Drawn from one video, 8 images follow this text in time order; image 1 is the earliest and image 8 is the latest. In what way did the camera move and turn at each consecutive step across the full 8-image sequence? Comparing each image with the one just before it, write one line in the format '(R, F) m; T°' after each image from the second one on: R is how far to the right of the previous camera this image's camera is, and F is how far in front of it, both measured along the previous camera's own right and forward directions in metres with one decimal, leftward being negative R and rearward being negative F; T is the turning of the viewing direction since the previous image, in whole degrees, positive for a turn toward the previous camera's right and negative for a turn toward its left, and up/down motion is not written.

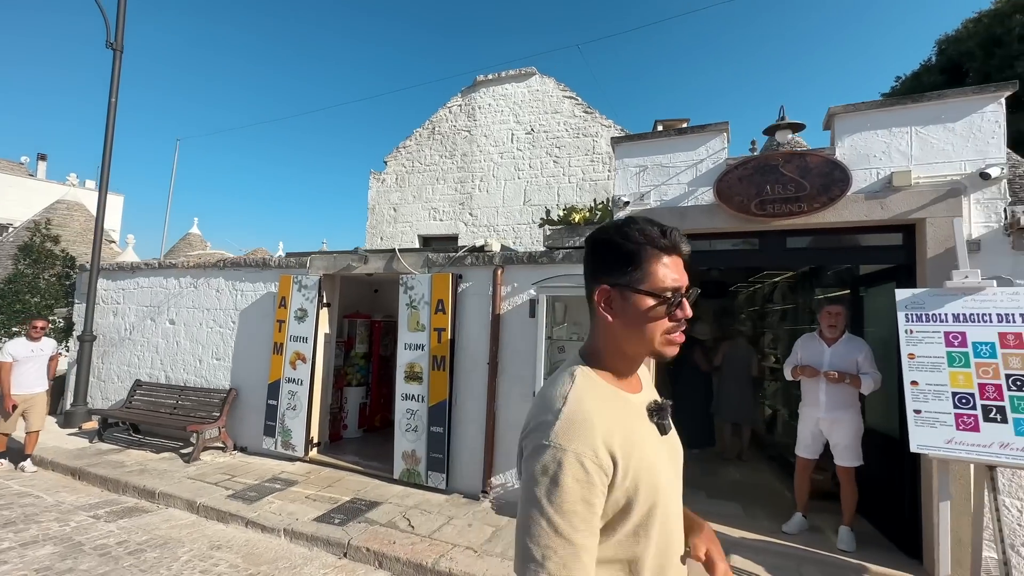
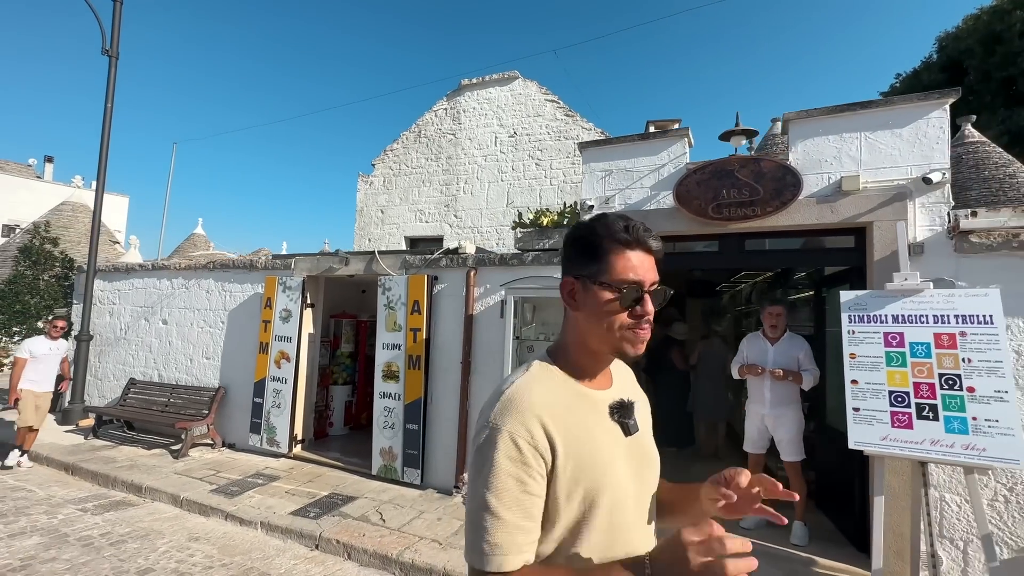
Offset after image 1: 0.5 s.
(+0.4, -0.1) m; -1°
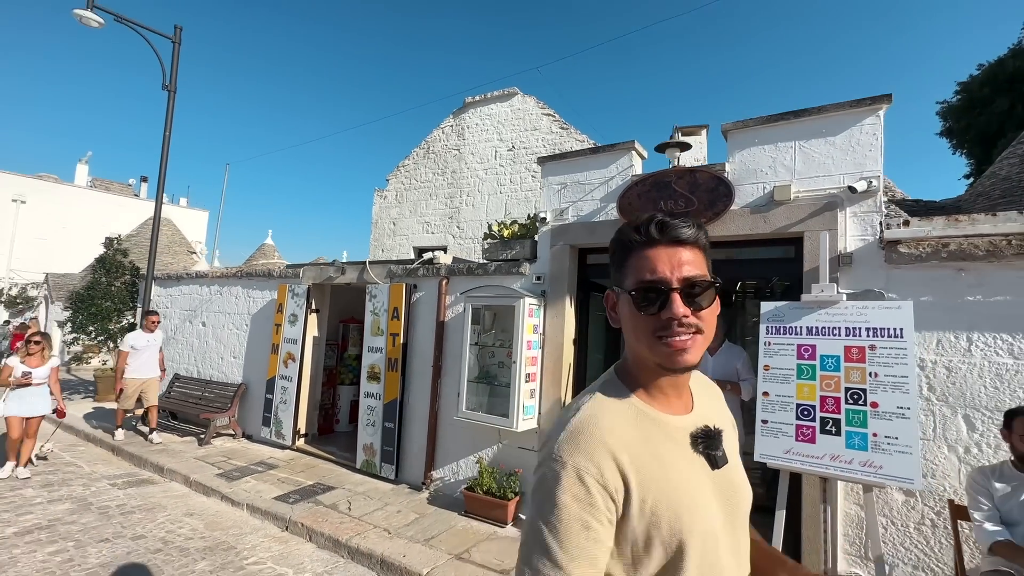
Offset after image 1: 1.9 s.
(+1.1, -0.2) m; -7°
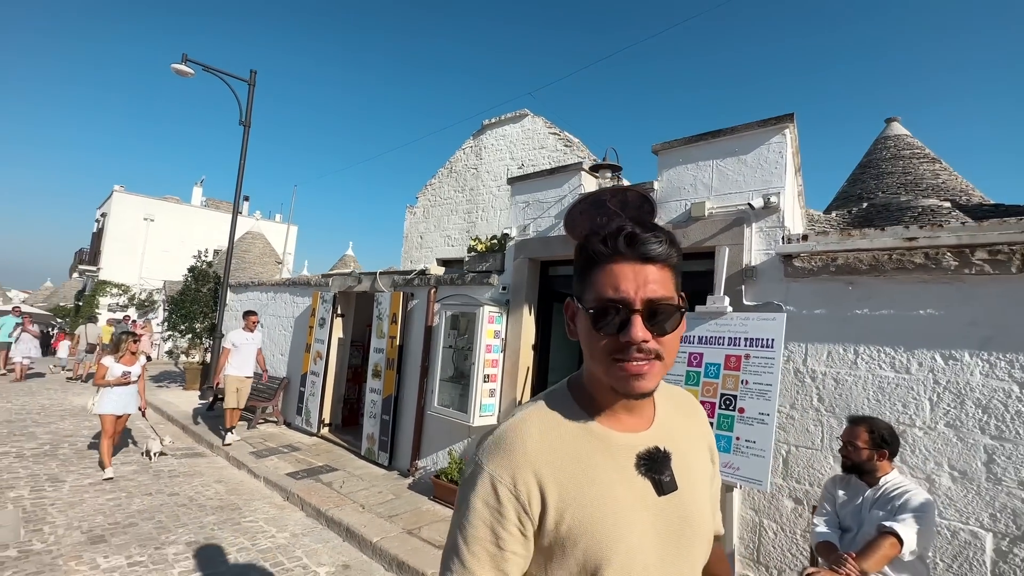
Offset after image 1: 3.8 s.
(+1.3, -0.4) m; -9°
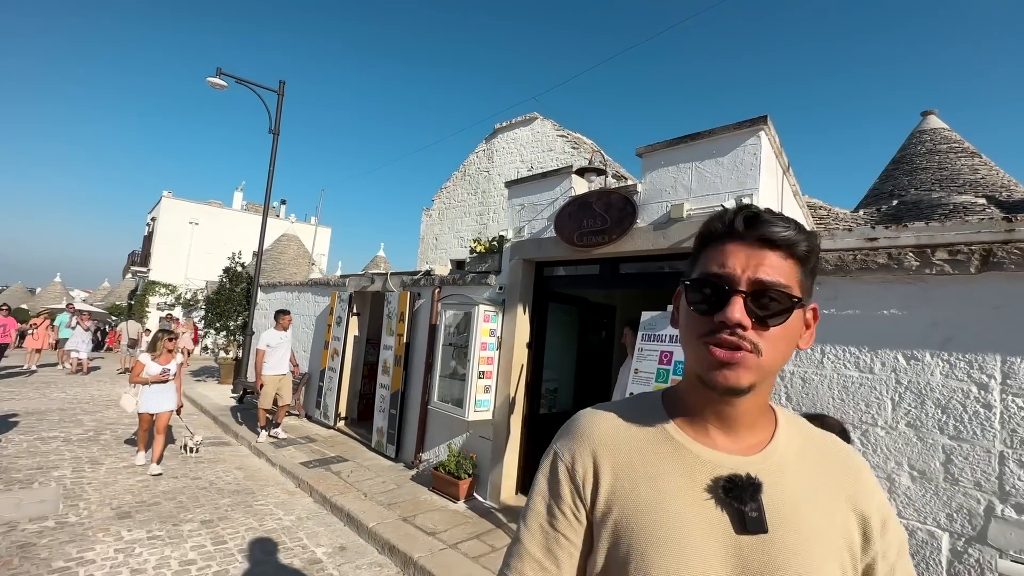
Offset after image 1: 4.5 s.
(+0.4, -0.2) m; -4°
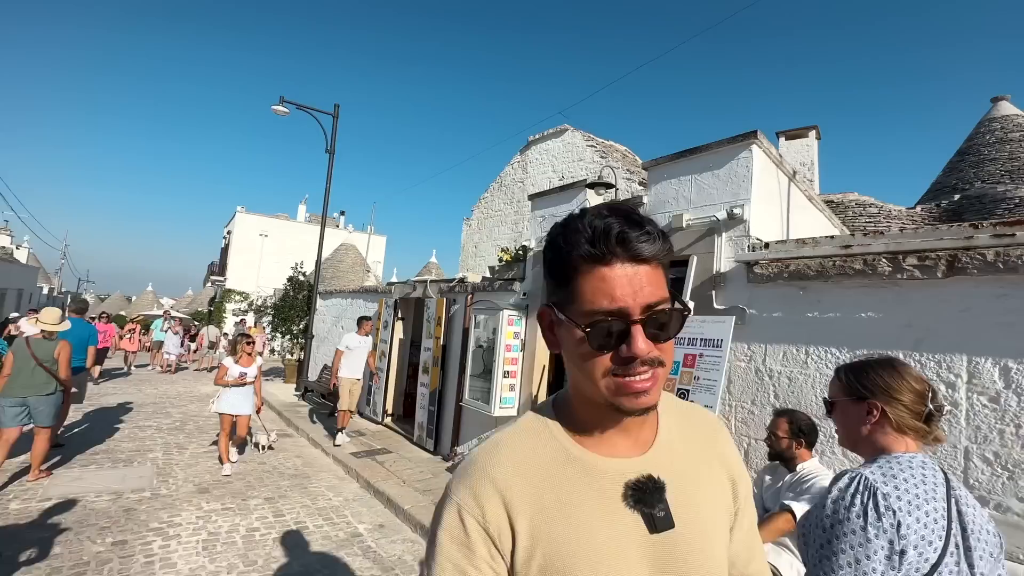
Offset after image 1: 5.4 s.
(+0.4, -0.4) m; -6°
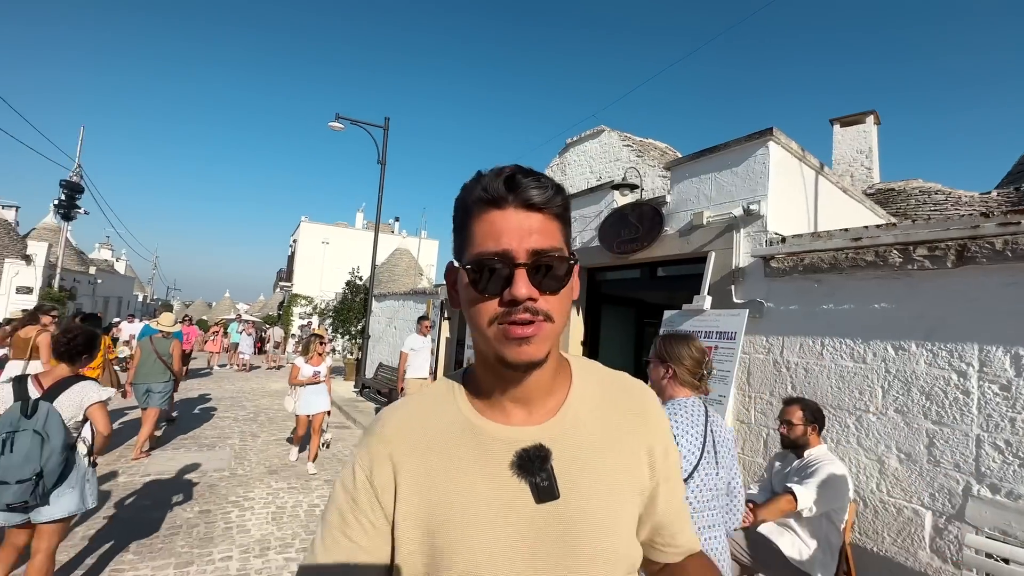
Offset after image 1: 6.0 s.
(+0.3, -0.3) m; -6°
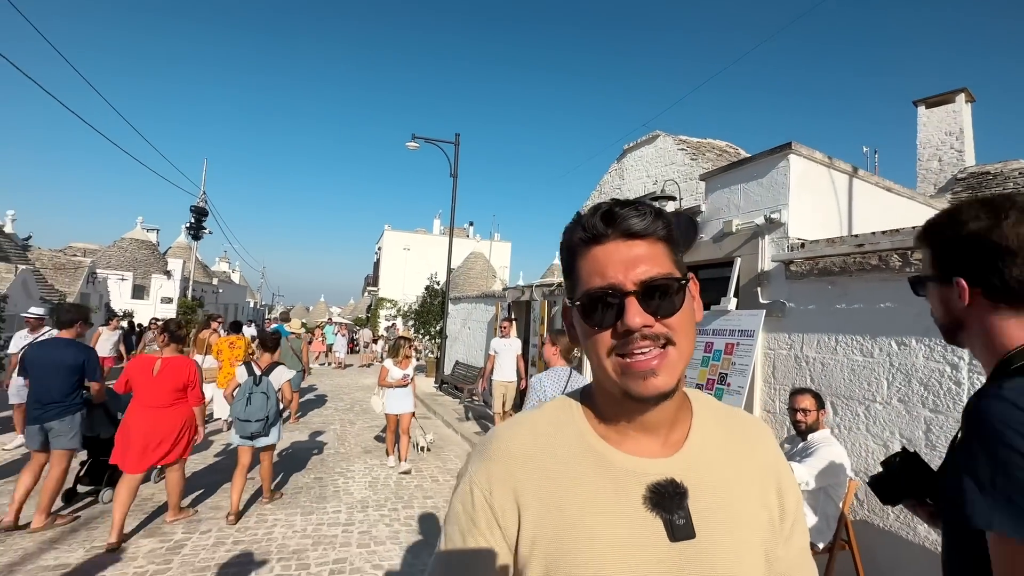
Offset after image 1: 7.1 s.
(+0.3, -0.7) m; -9°
